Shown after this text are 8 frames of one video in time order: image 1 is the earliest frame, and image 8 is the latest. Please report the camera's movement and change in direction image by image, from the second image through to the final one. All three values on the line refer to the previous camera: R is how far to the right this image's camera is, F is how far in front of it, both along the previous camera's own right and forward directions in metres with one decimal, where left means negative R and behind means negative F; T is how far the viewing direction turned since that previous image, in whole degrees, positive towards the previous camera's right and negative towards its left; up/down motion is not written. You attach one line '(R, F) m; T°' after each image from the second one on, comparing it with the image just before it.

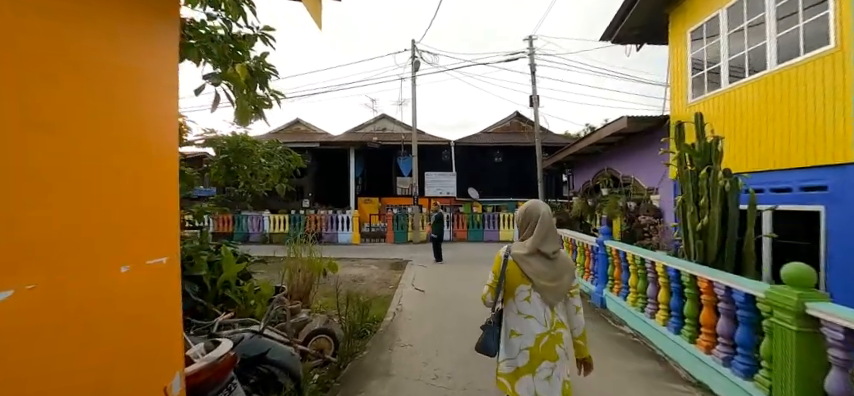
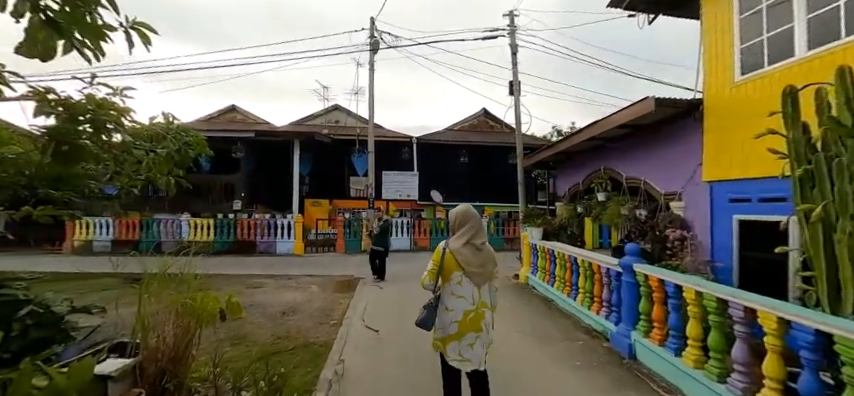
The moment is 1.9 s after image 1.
(0.0, +1.7) m; +7°
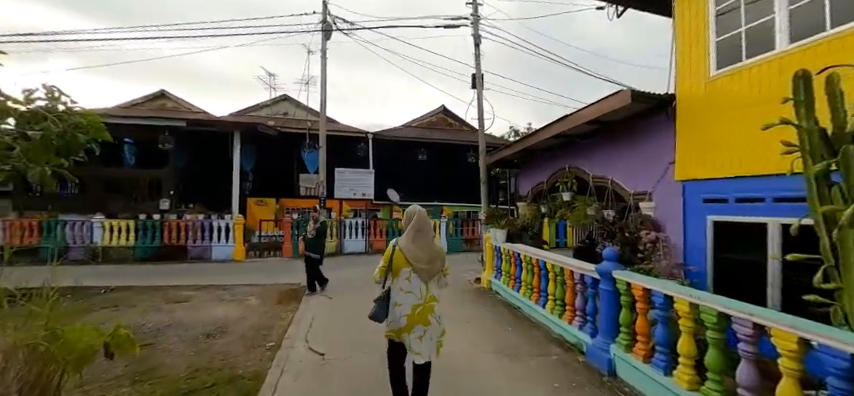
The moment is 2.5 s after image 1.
(0.0, +0.6) m; +7°
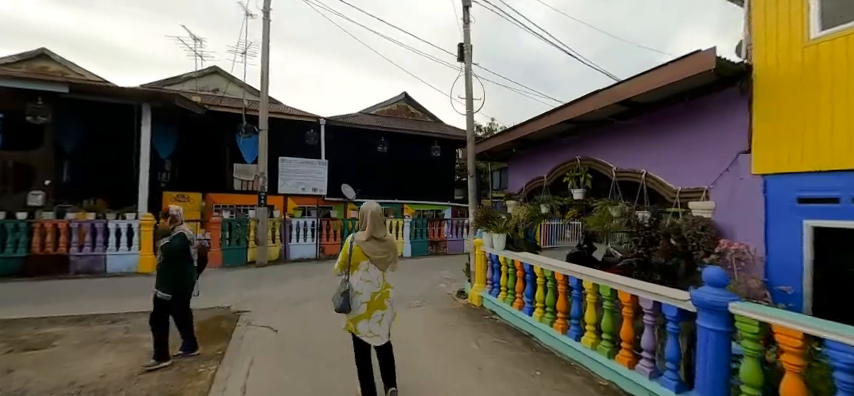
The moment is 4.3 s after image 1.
(-0.5, +1.4) m; +9°
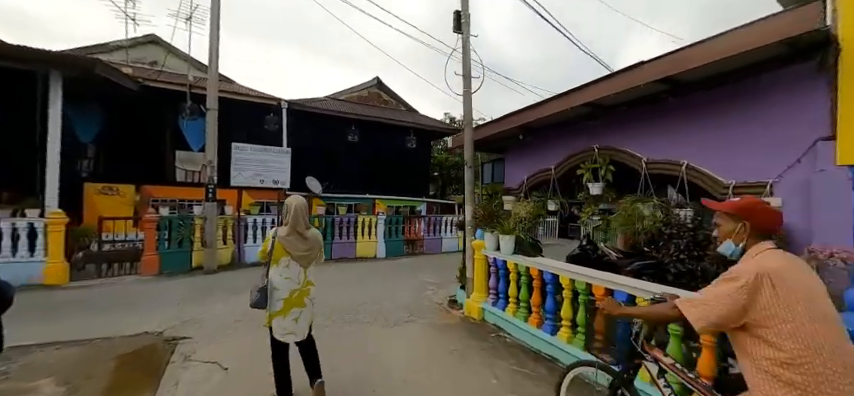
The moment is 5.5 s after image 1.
(-0.4, +0.9) m; +6°
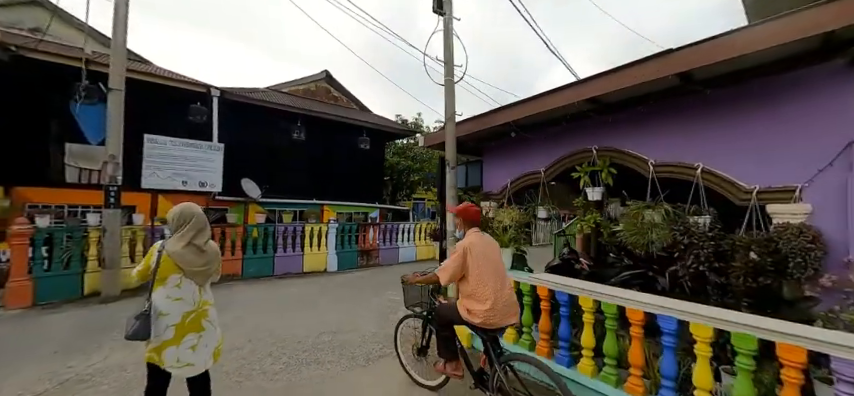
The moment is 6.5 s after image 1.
(-0.4, +0.8) m; +10°
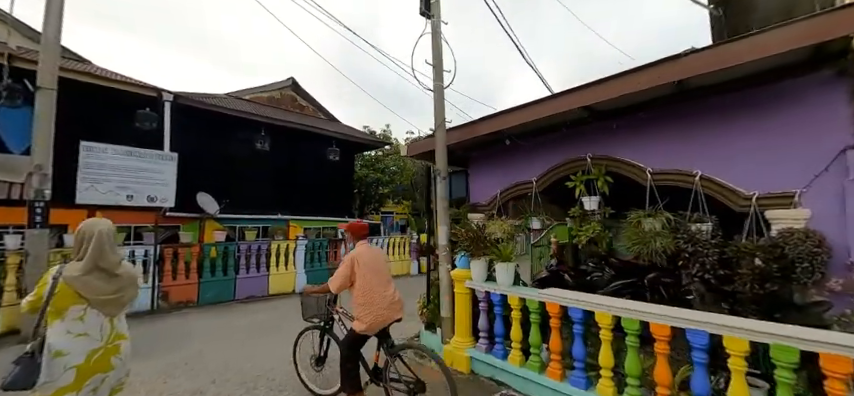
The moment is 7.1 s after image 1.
(-0.3, +0.3) m; +6°
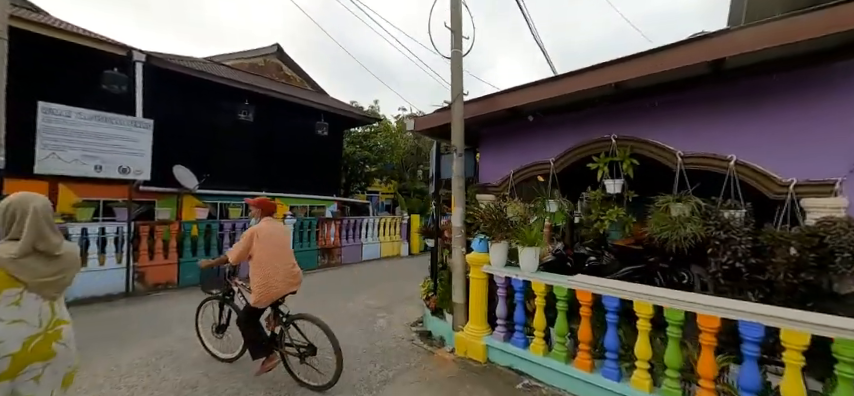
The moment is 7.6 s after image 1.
(-0.4, +0.3) m; +4°
